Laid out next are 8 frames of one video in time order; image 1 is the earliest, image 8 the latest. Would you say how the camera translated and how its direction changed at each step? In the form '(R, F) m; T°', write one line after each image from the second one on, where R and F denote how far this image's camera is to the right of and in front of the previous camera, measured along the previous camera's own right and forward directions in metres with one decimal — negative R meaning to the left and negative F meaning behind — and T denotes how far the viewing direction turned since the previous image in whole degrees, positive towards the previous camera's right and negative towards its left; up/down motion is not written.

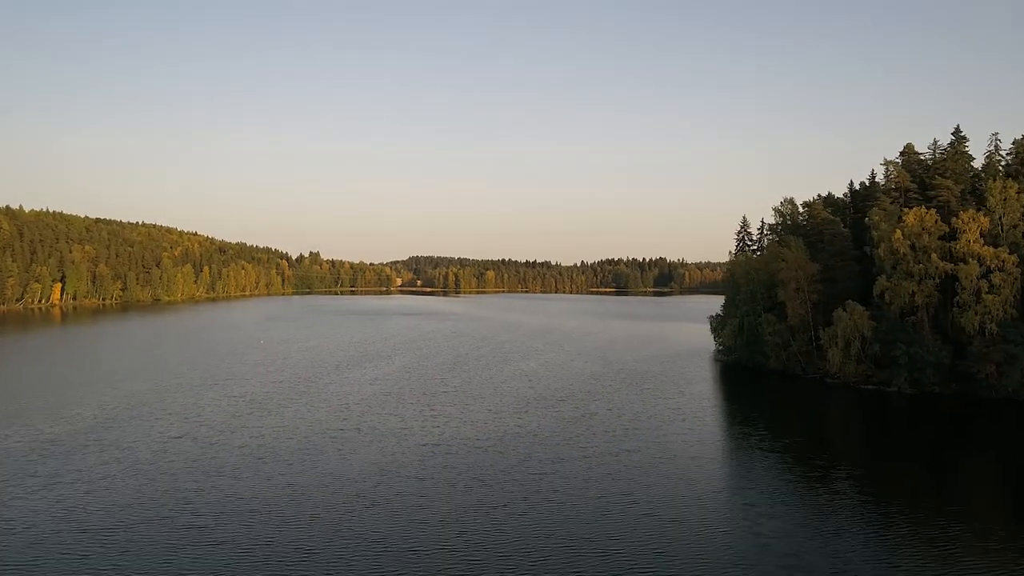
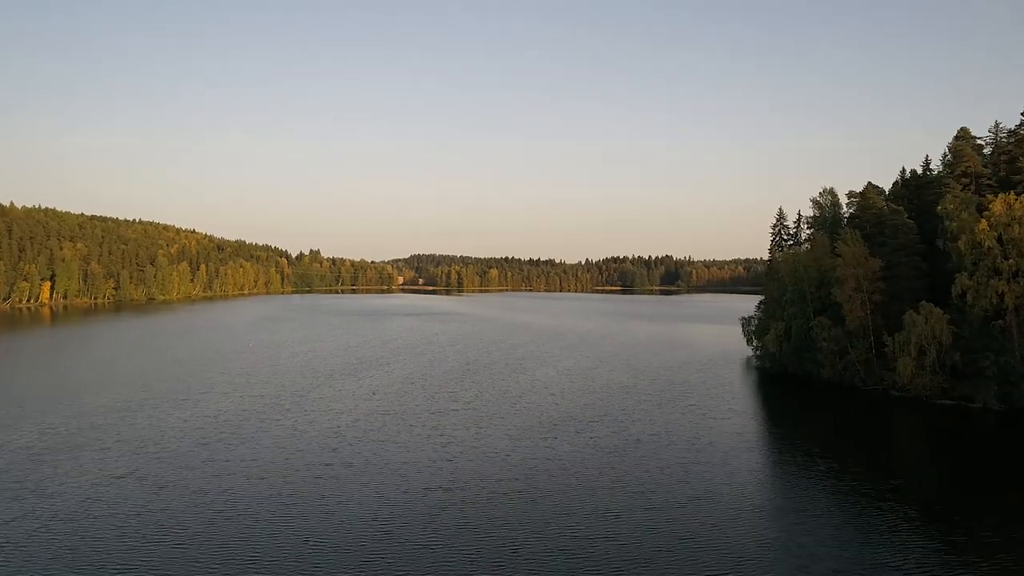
(-1.1, +6.0) m; 0°
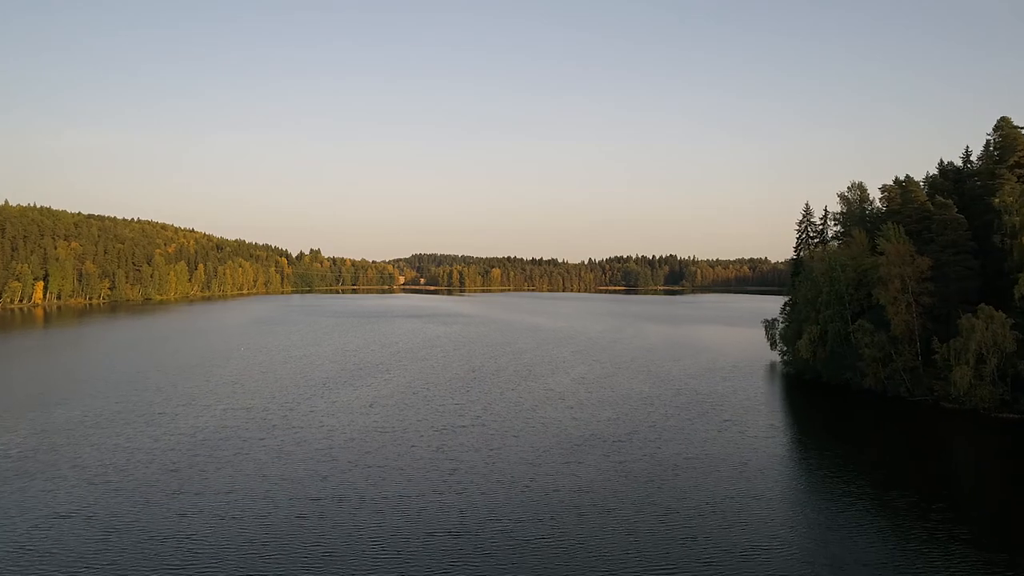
(-0.6, +3.8) m; 0°
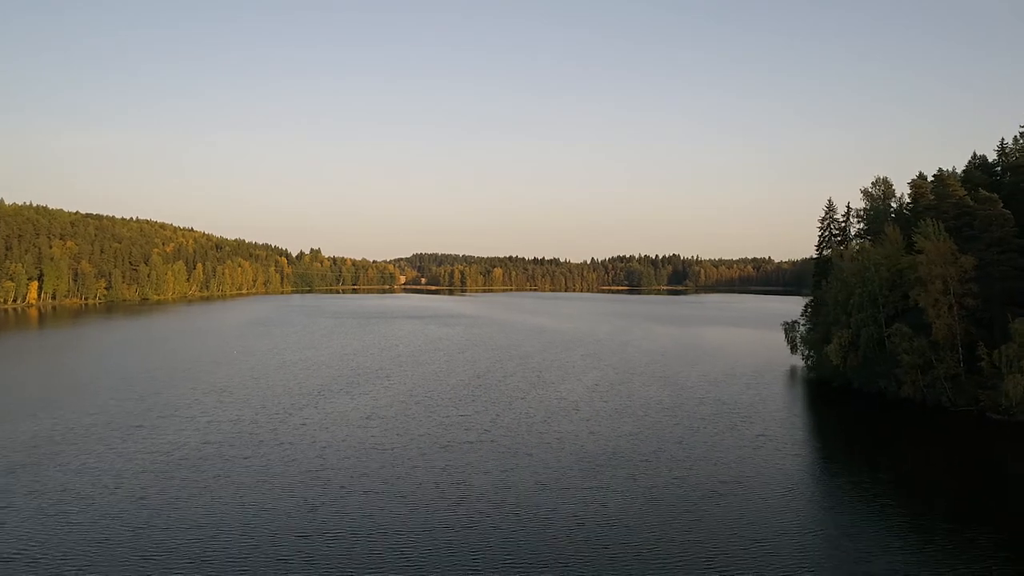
(-0.5, +2.9) m; 0°
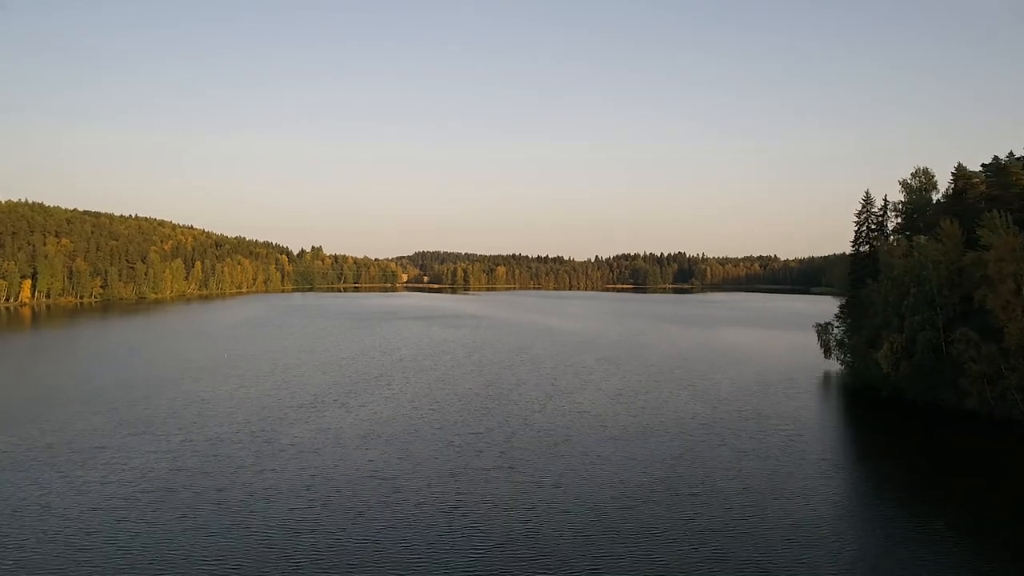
(-0.7, +4.0) m; 0°
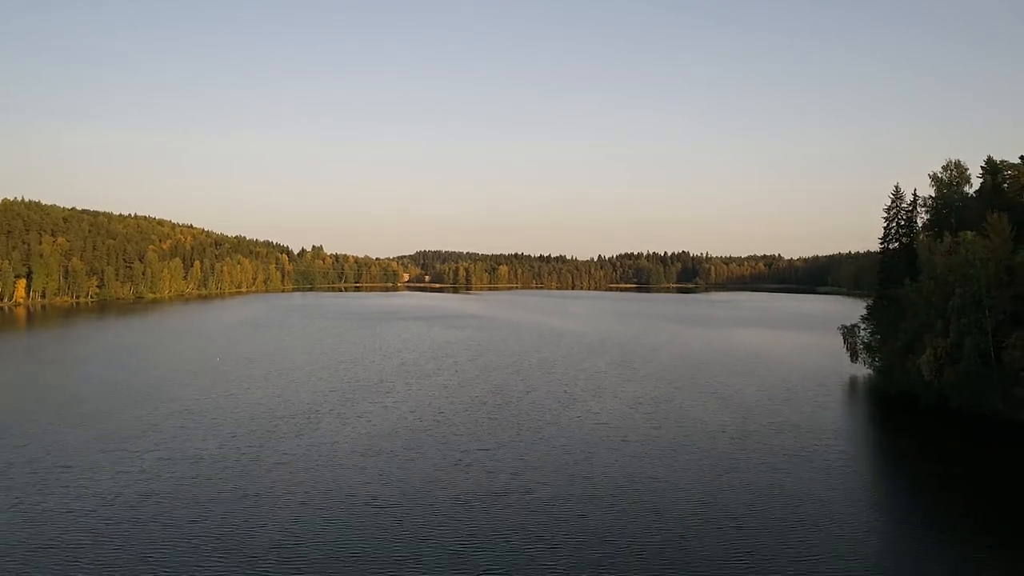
(-0.5, +2.8) m; 0°
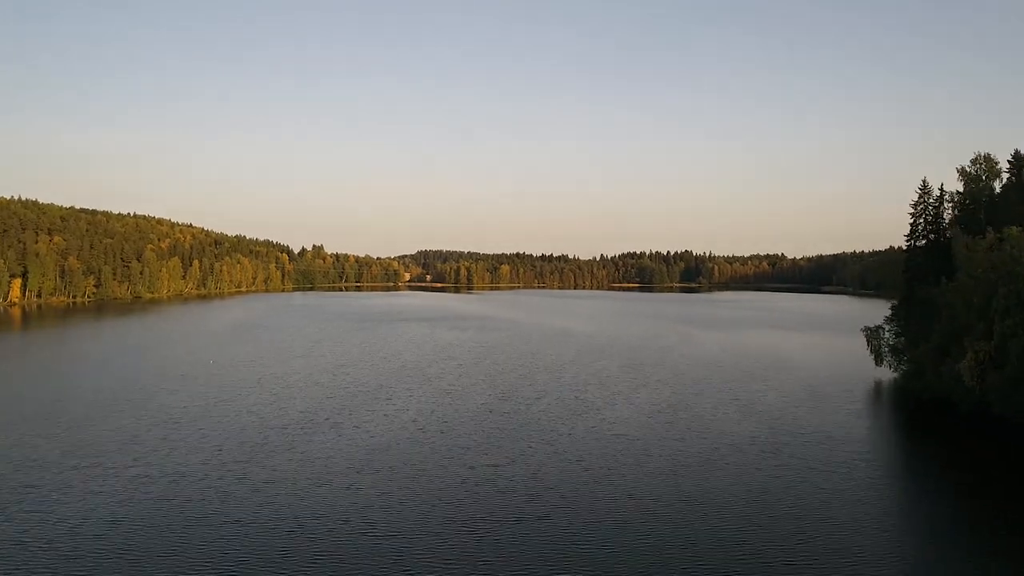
(-0.4, +2.3) m; 0°
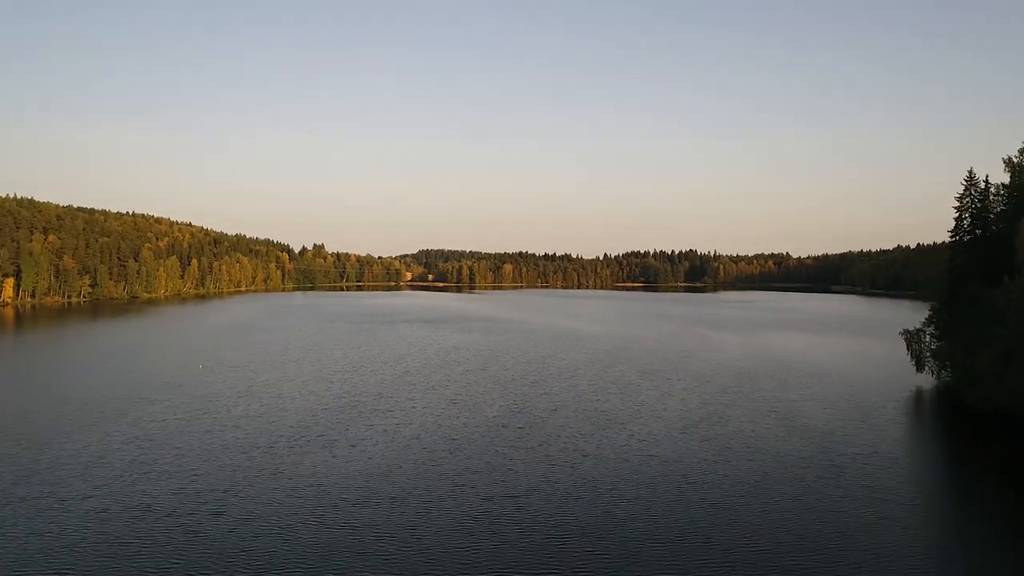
(-0.7, +3.4) m; 0°
